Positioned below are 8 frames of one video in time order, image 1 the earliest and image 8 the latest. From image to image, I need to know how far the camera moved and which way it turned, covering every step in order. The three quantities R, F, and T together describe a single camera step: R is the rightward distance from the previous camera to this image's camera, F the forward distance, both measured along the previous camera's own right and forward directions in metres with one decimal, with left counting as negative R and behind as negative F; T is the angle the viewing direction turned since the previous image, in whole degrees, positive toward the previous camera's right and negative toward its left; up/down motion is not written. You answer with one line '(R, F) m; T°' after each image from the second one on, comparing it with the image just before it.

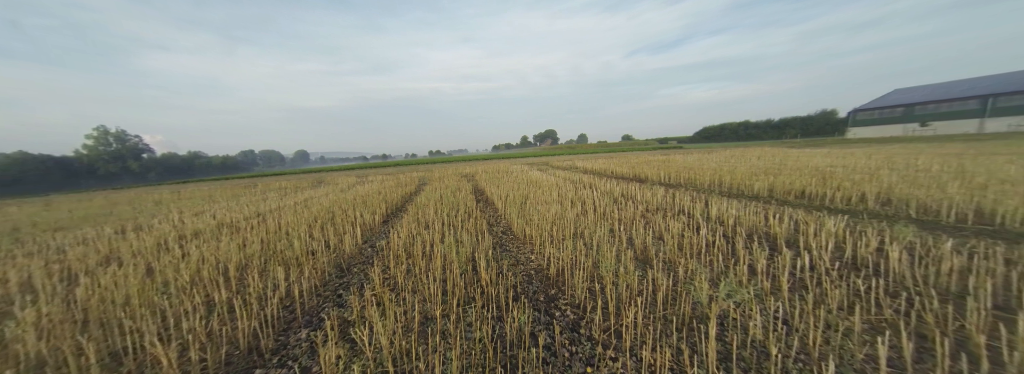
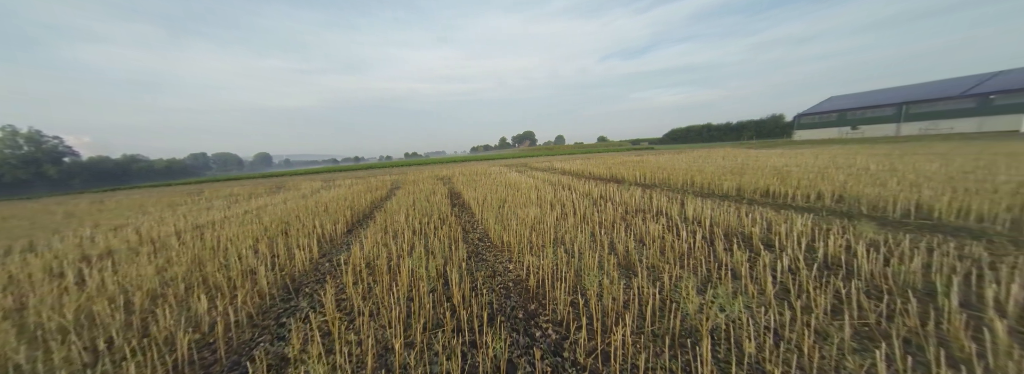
(+0.1, +0.3) m; +5°
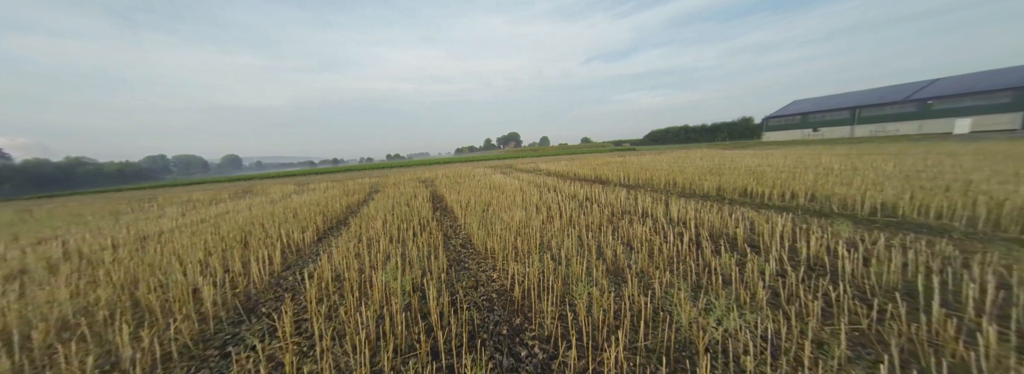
(0.0, +0.2) m; +3°
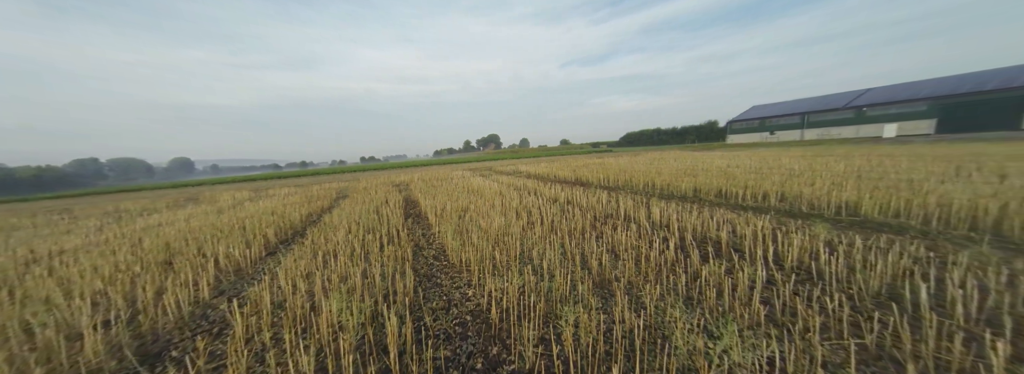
(+0.1, +0.3) m; +5°
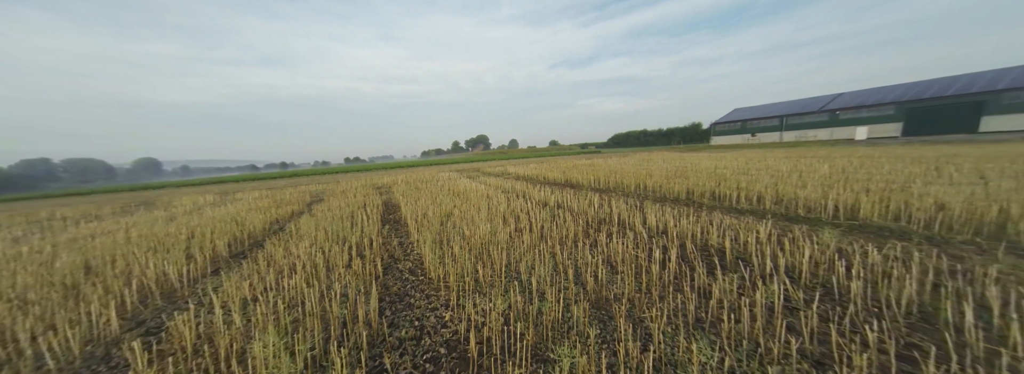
(+0.1, +0.4) m; +3°
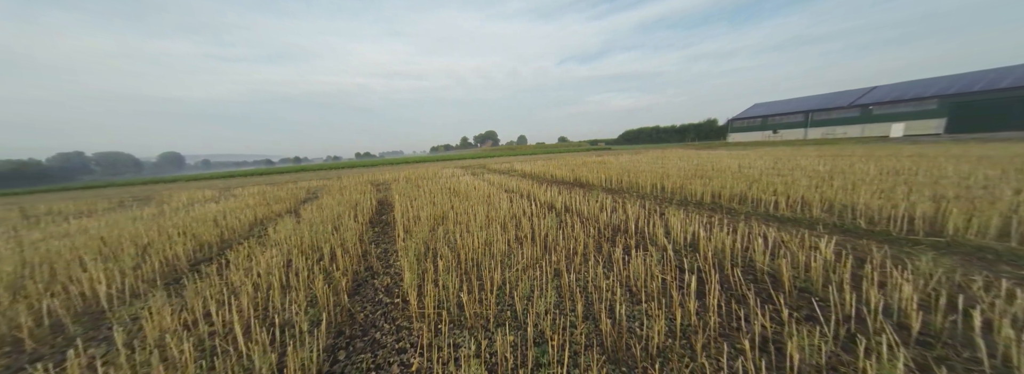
(+0.1, +0.7) m; -2°
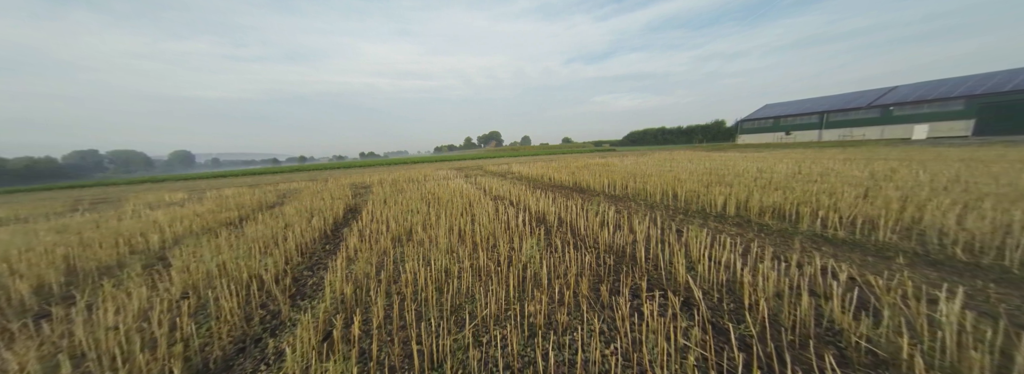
(+0.4, +1.0) m; -1°
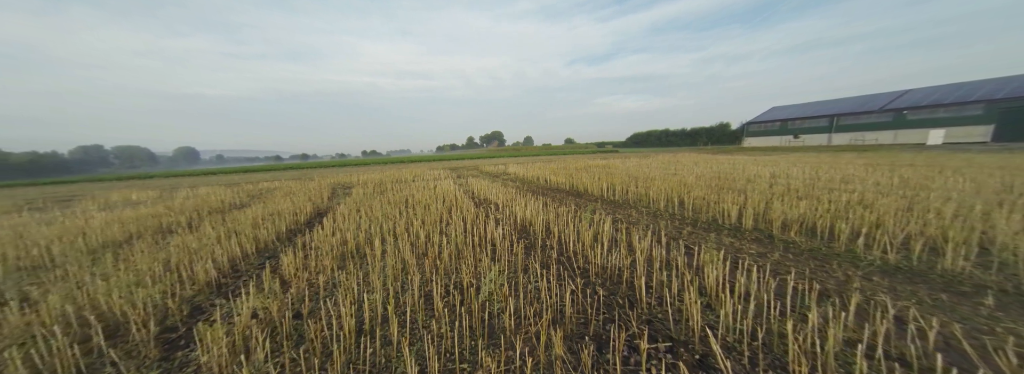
(+0.4, +0.8) m; 0°
